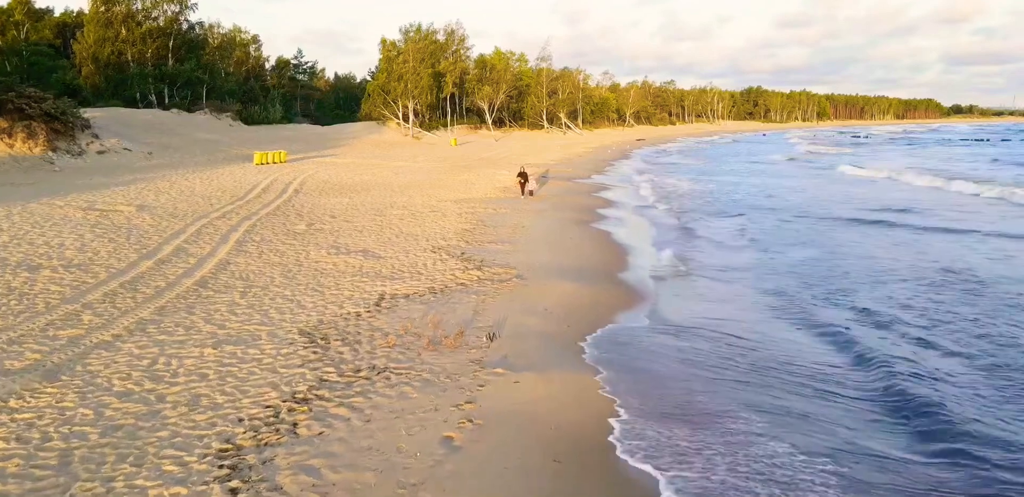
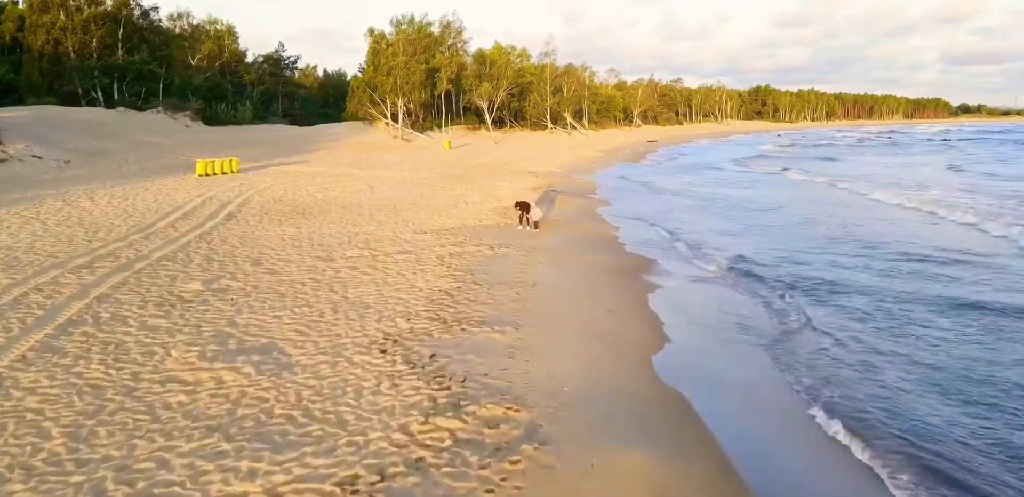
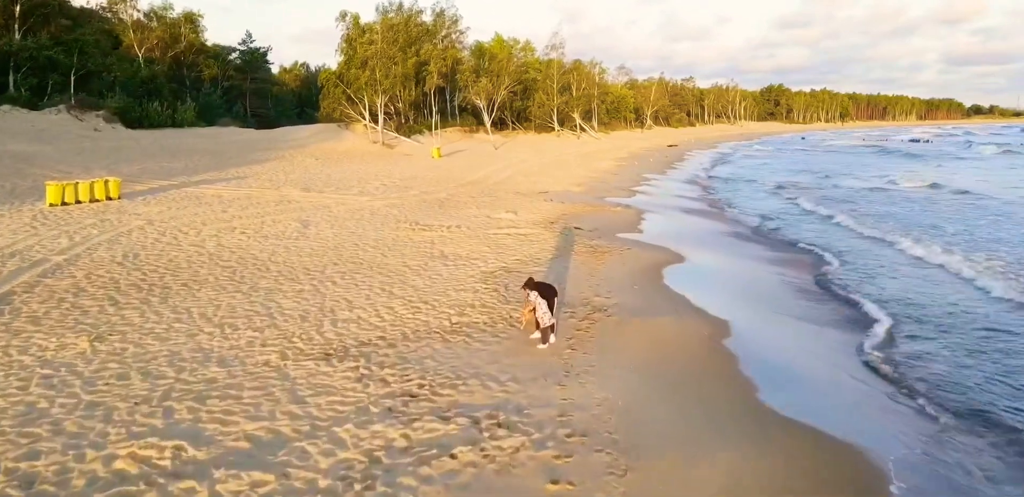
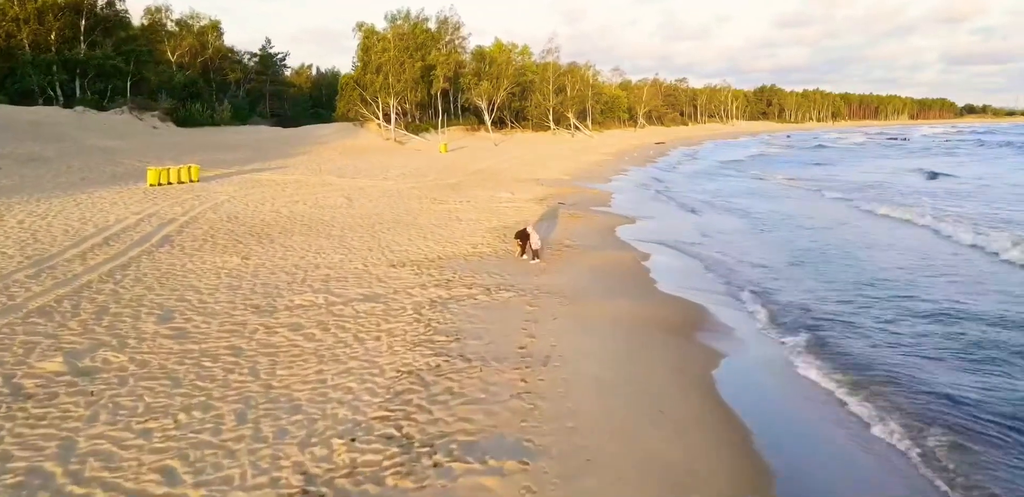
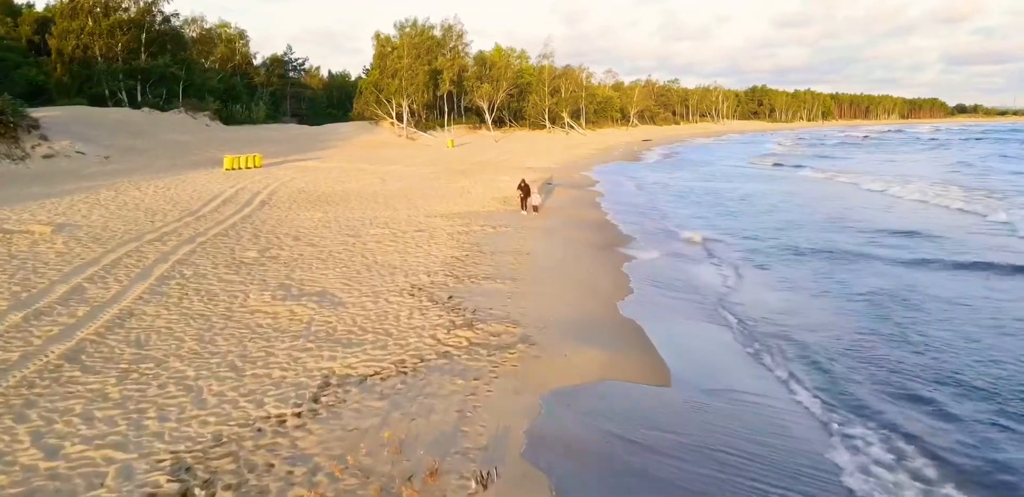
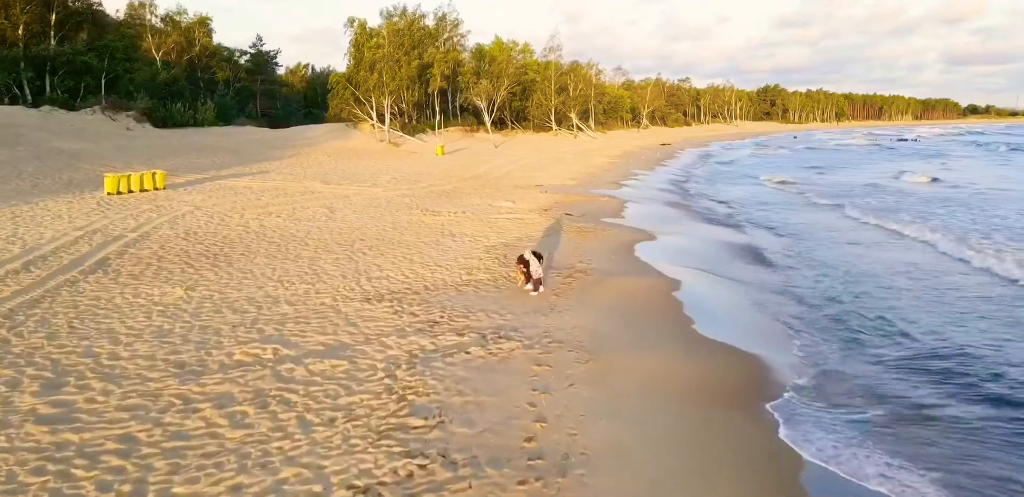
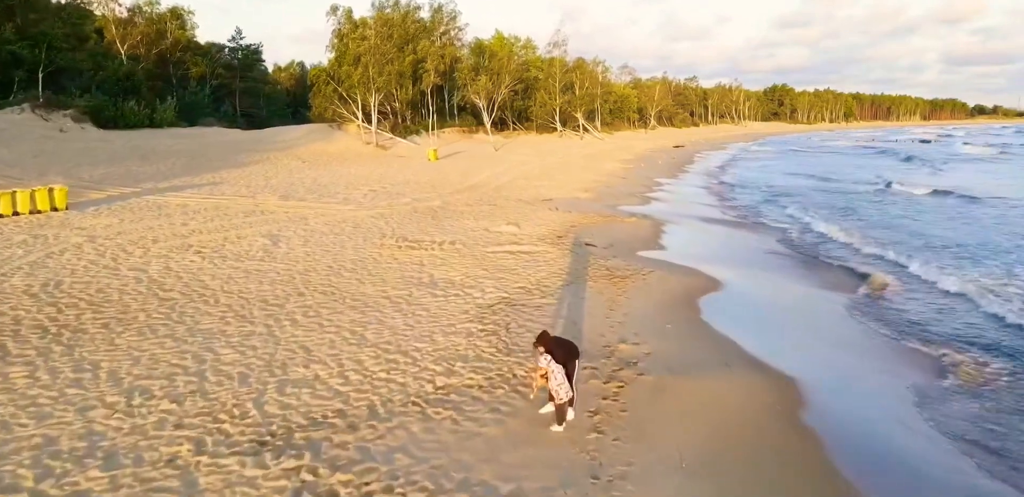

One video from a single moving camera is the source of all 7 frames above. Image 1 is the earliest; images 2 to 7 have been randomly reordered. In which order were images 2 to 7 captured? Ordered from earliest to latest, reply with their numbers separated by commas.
5, 2, 4, 6, 3, 7
